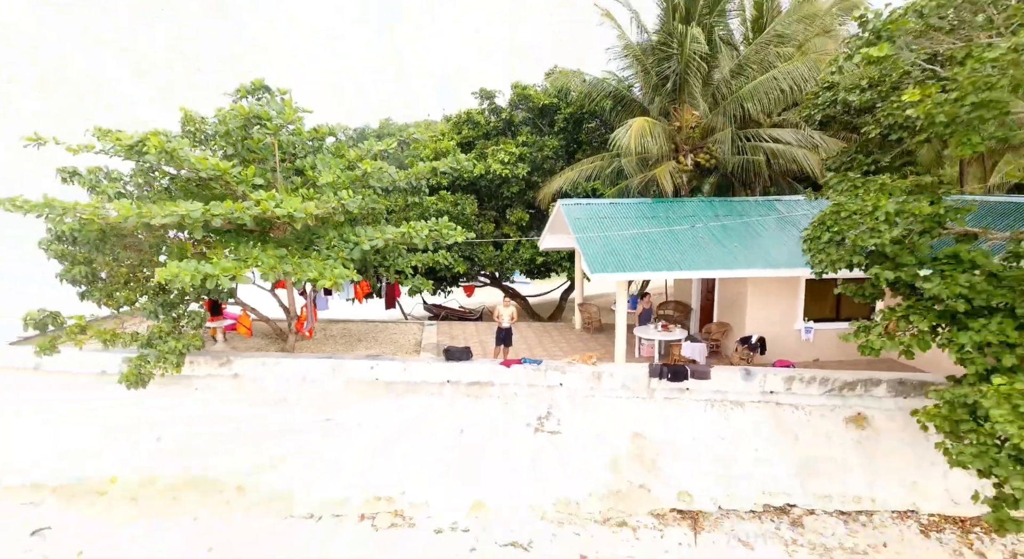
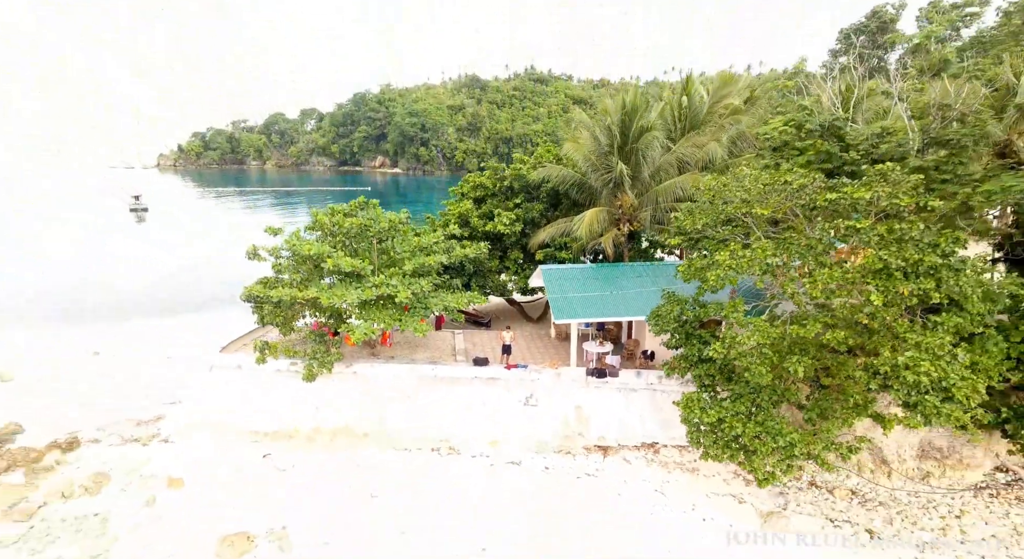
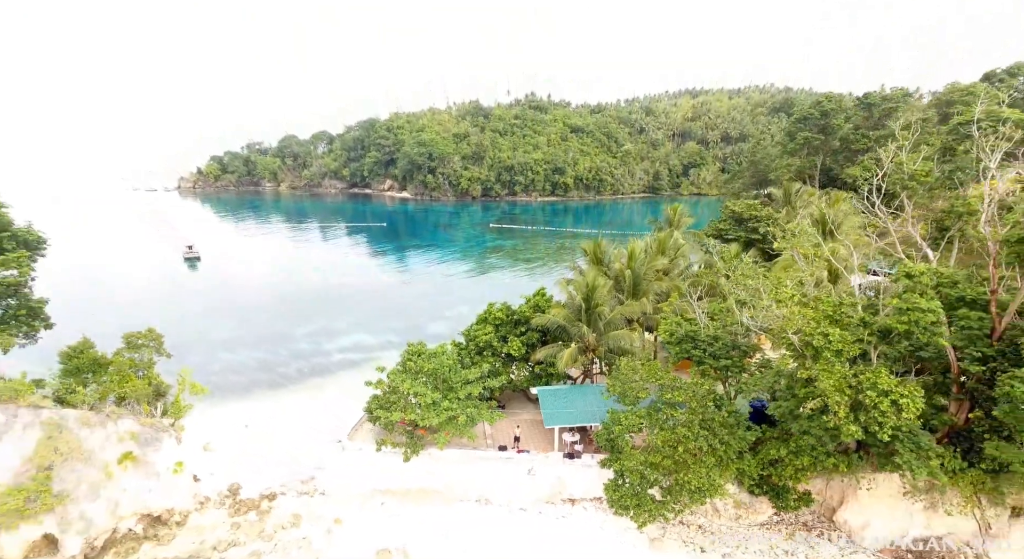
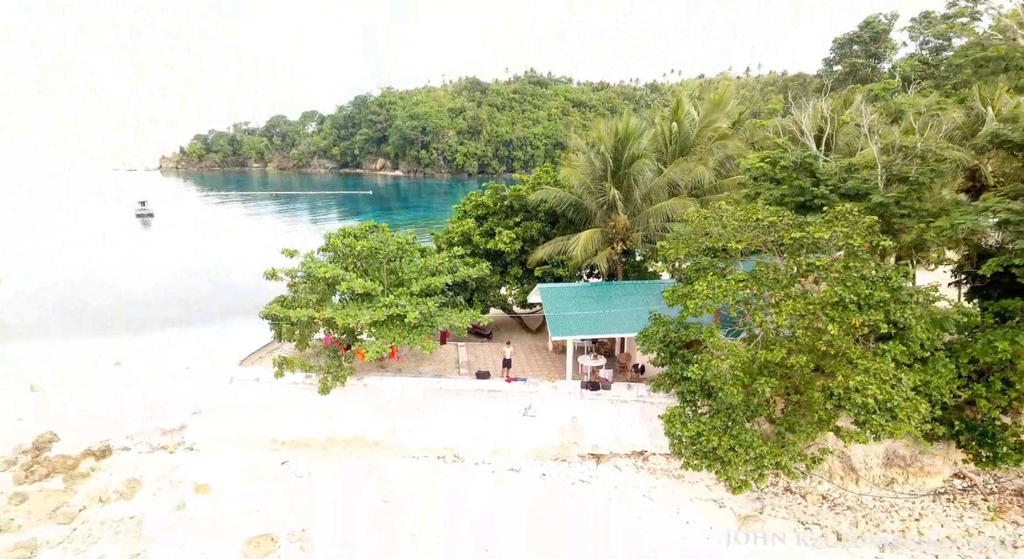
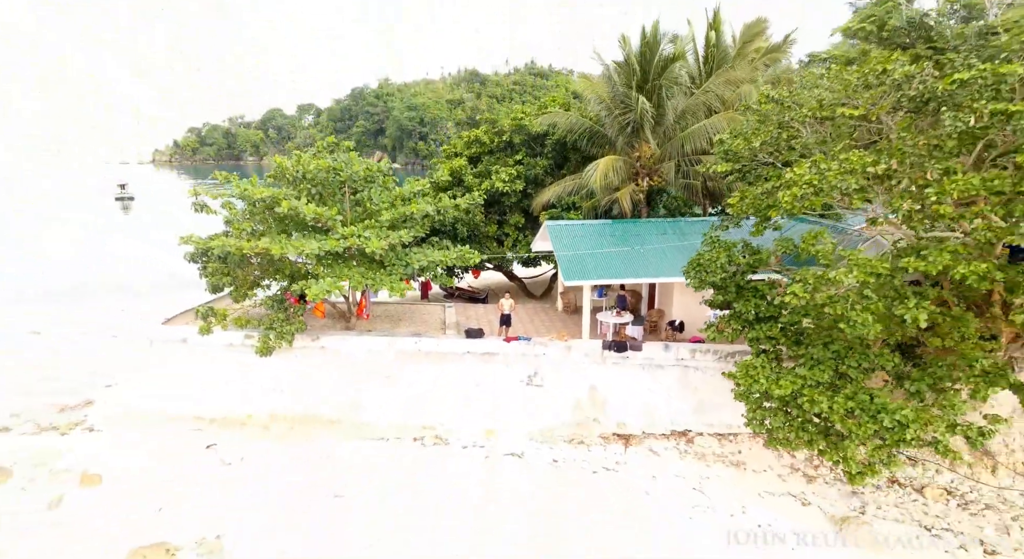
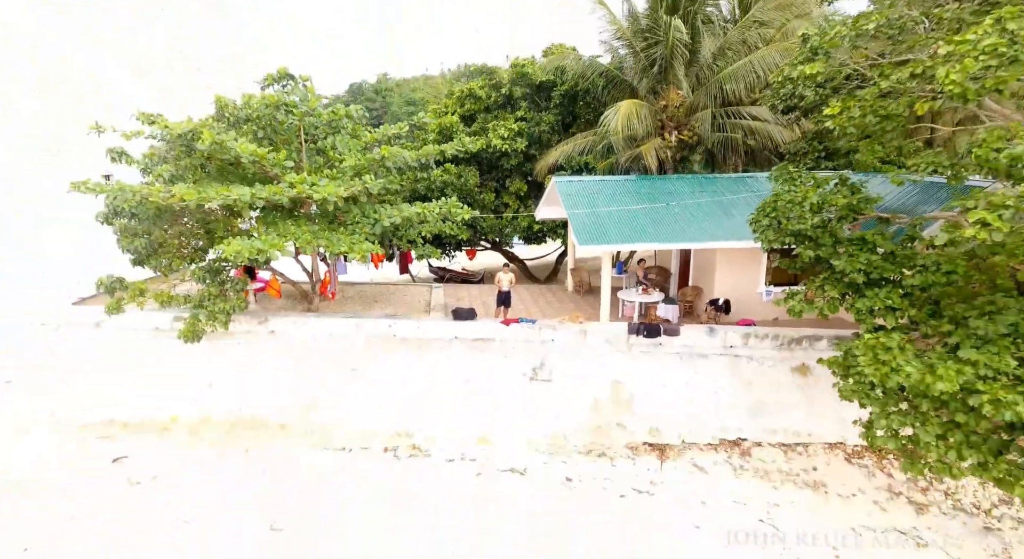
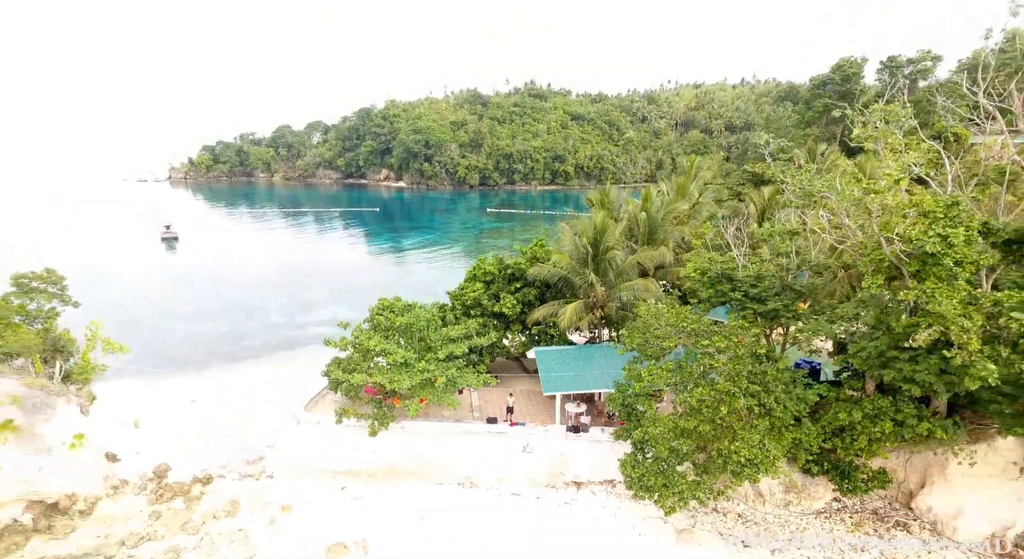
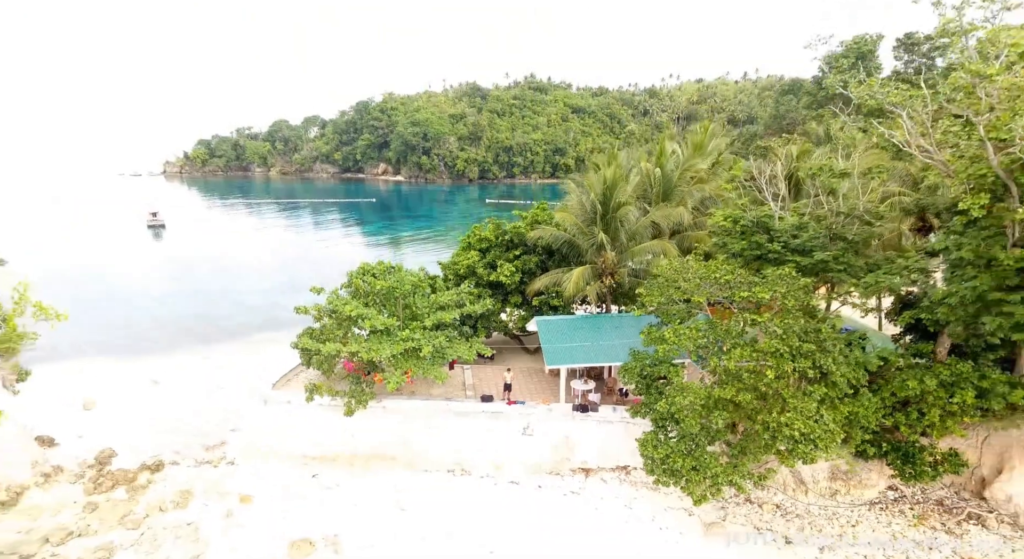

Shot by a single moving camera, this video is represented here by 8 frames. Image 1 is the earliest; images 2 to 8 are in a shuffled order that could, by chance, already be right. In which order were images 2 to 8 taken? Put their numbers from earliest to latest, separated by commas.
6, 5, 2, 4, 8, 7, 3
